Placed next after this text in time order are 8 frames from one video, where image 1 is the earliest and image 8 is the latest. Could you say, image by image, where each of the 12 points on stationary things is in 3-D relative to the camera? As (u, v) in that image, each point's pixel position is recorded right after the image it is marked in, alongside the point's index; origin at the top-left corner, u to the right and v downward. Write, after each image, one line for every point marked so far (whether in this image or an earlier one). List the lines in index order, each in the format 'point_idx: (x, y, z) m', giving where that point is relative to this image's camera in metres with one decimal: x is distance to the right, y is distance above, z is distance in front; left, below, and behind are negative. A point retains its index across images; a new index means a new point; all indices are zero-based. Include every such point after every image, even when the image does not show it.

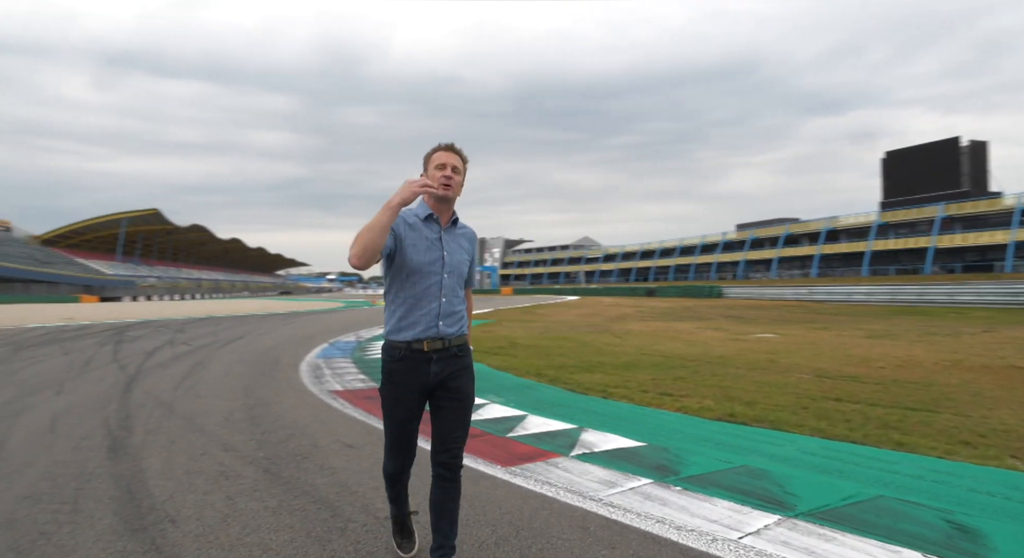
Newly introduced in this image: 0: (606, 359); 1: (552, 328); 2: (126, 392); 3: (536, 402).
0: (+1.9, -1.6, +10.6) m
1: (+1.7, -1.7, +18.2) m
2: (-4.4, -1.3, +5.9) m
3: (+0.2, -1.4, +6.1) m
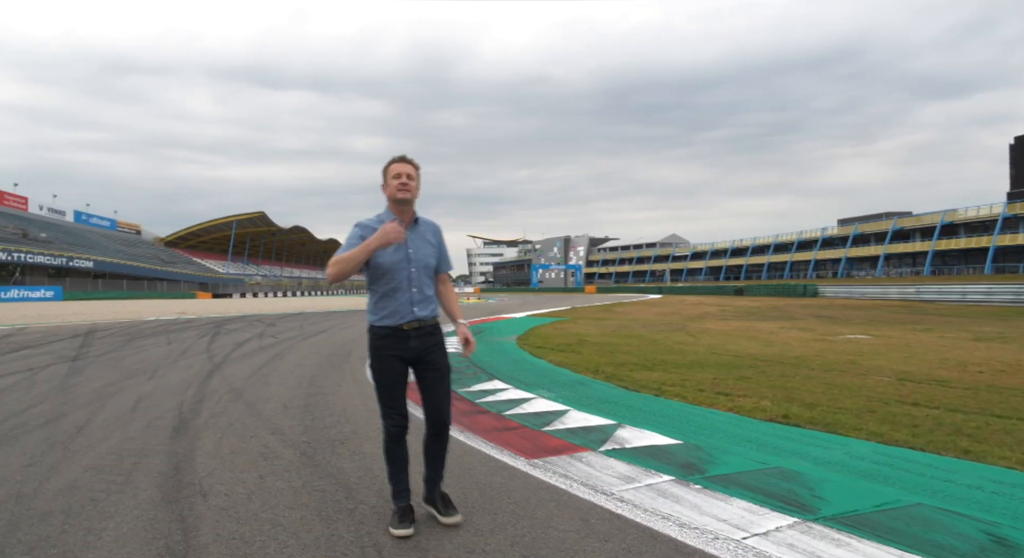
0: (+3.1, -1.5, +10.2) m
1: (+4.0, -1.6, +17.7) m
2: (-3.8, -1.2, +6.5) m
3: (+0.8, -1.4, +6.0) m
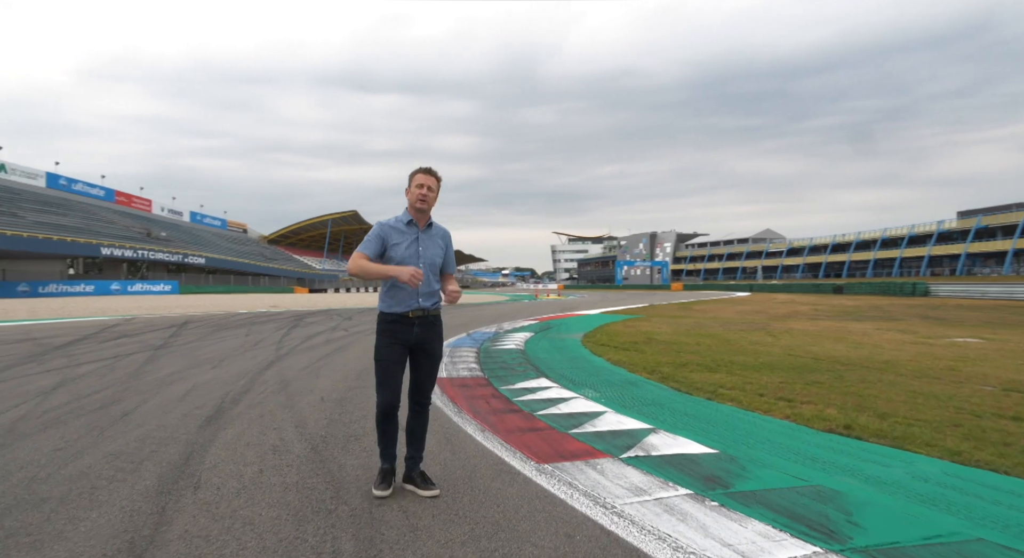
0: (+4.1, -1.4, +9.5) m
1: (+6.1, -1.5, +16.8) m
2: (-3.2, -1.2, +6.8) m
3: (+1.2, -1.3, +5.7) m
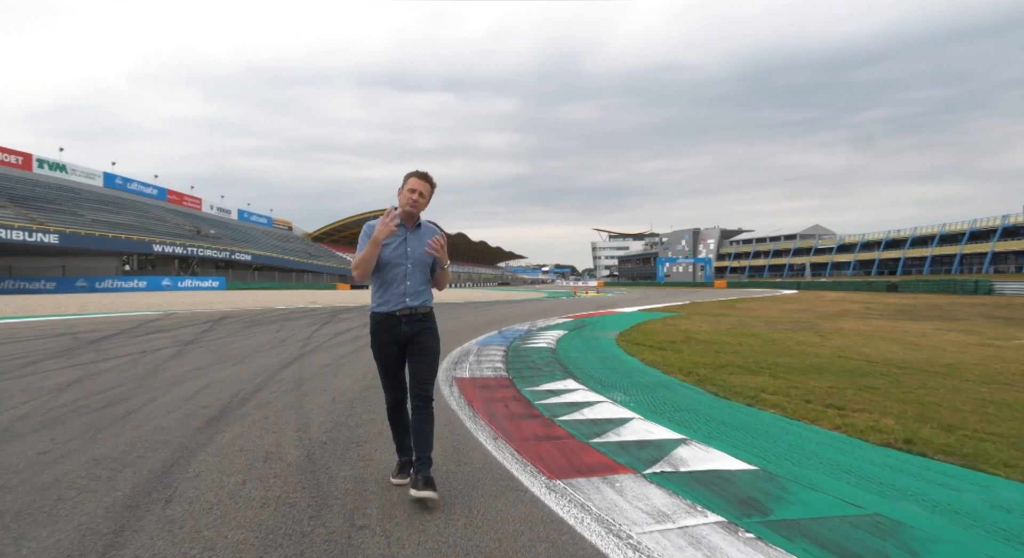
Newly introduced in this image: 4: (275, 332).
0: (+4.6, -1.4, +8.8) m
1: (+7.1, -1.4, +16.0) m
2: (-2.9, -1.1, +6.7) m
3: (+1.4, -1.3, +5.3) m
4: (-5.0, -1.1, +11.0) m
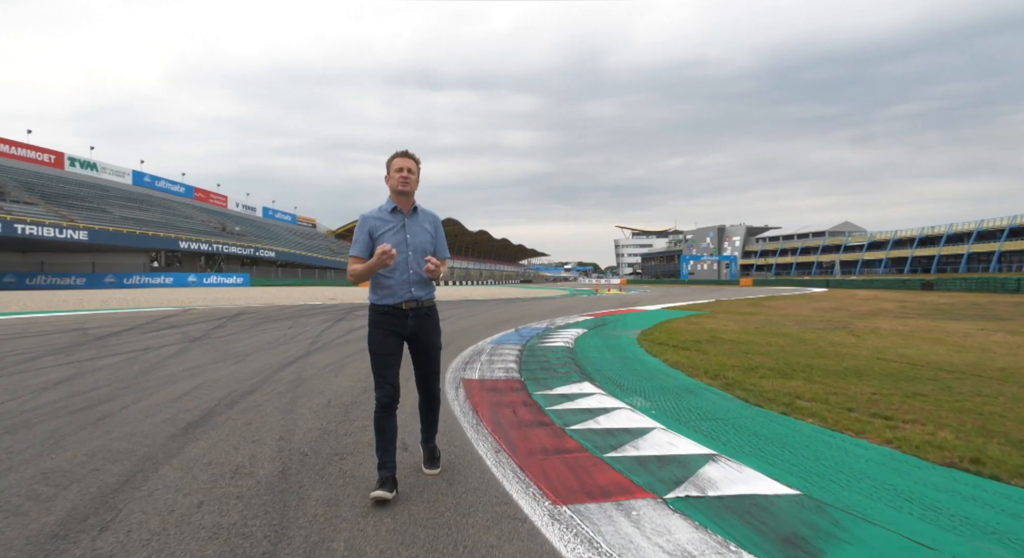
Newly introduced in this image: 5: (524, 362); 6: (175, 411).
0: (+4.9, -1.3, +8.2) m
1: (+7.6, -1.3, +15.3) m
2: (-2.8, -1.0, +6.4) m
3: (+1.5, -1.2, +4.8) m
4: (-4.7, -1.0, +10.8) m
5: (+0.2, -1.2, +7.7) m
6: (-2.5, -1.0, +3.9) m
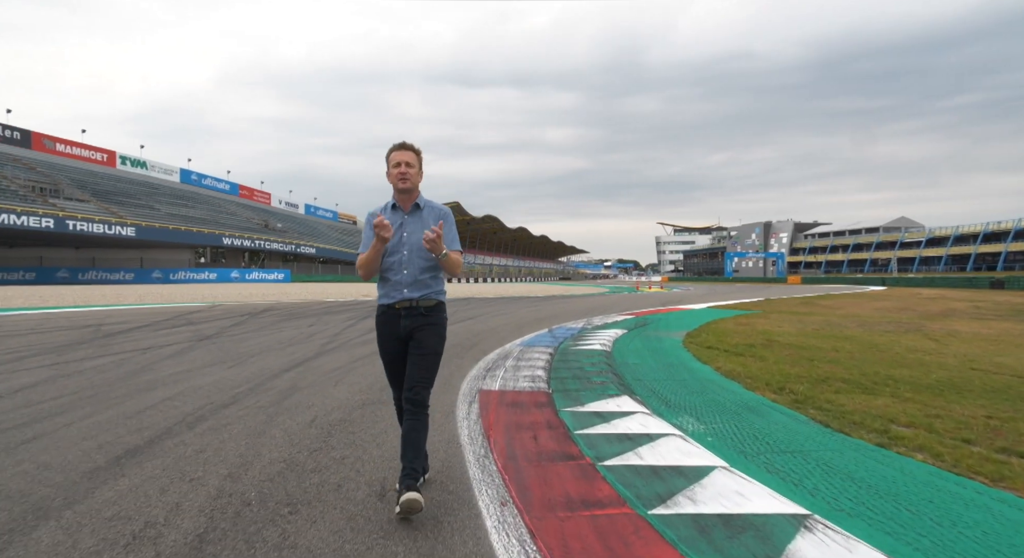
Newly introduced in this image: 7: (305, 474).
0: (+5.3, -1.3, +7.0) m
1: (+8.6, -1.2, +13.9) m
2: (-2.5, -1.0, +5.8) m
3: (+1.7, -1.2, +3.9) m
4: (-4.1, -0.9, +10.3) m
5: (+0.6, -1.2, +6.8) m
6: (-2.4, -0.9, +3.2) m
7: (-1.1, -1.0, +2.7) m
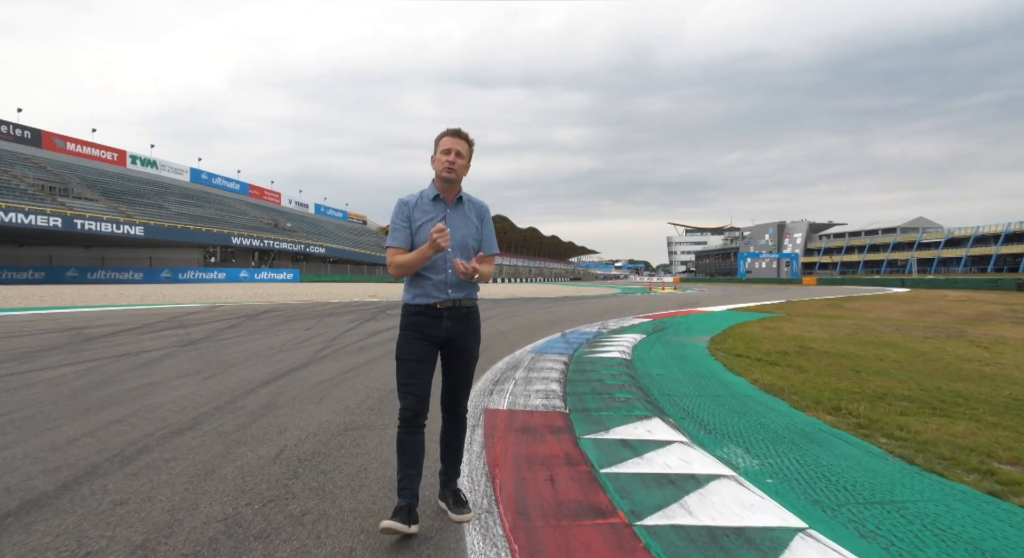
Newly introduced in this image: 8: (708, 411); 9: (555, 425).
0: (+5.4, -1.3, +6.2) m
1: (+8.8, -1.2, +13.0) m
2: (-2.4, -1.0, +5.2) m
3: (+1.8, -1.2, +3.1) m
4: (-3.9, -0.9, +9.6) m
5: (+0.7, -1.2, +6.1) m
6: (-2.3, -0.9, +2.5) m
7: (-1.0, -1.0, +2.0) m
8: (+1.8, -1.2, +4.8) m
9: (+0.3, -1.1, +4.0) m
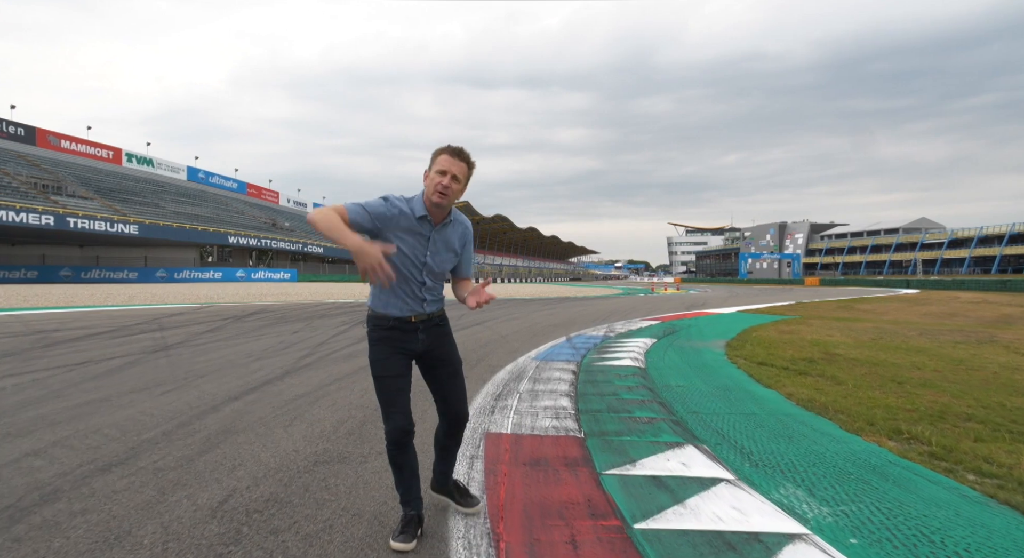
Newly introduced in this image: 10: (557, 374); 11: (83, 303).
0: (+5.4, -1.3, +5.5) m
1: (+8.9, -1.3, +12.3) m
2: (-2.3, -1.0, +4.5) m
3: (+1.8, -1.2, +2.4) m
4: (-3.8, -0.9, +9.0) m
5: (+0.7, -1.2, +5.5) m
6: (-2.3, -0.9, +1.9) m
7: (-1.0, -1.0, +1.4) m
8: (+1.9, -1.2, +4.1) m
9: (+0.4, -1.1, +3.3) m
10: (+0.6, -1.2, +6.5) m
11: (-11.9, -0.7, +14.4) m
